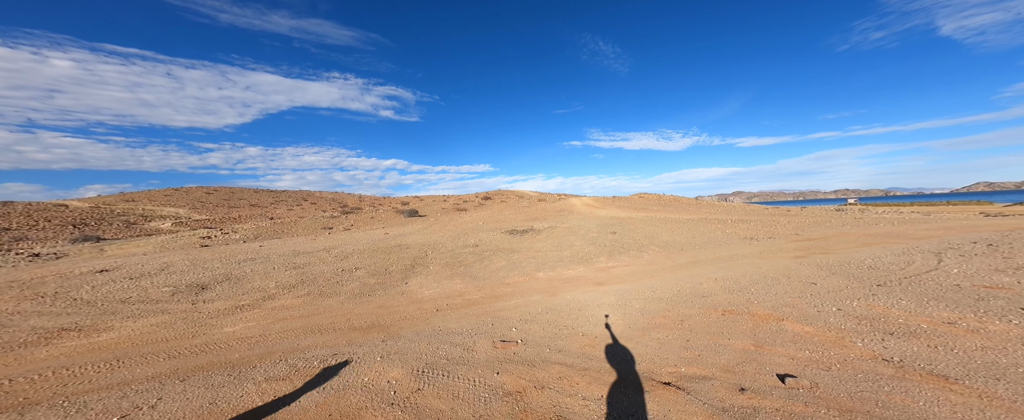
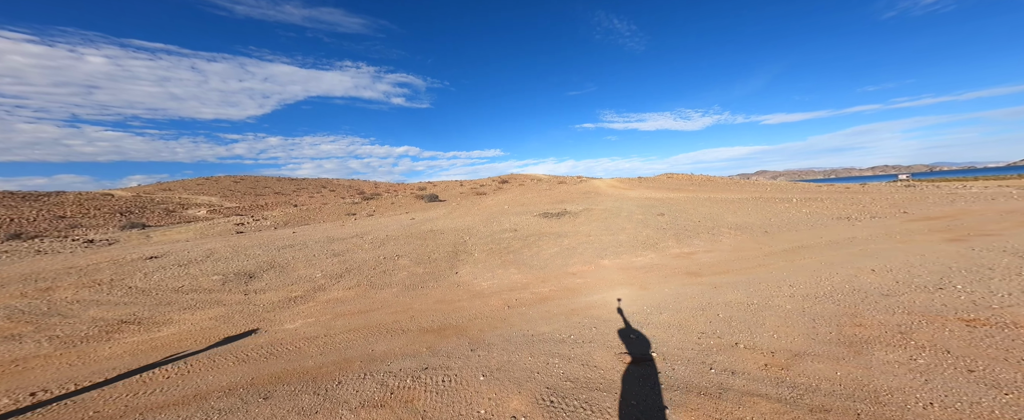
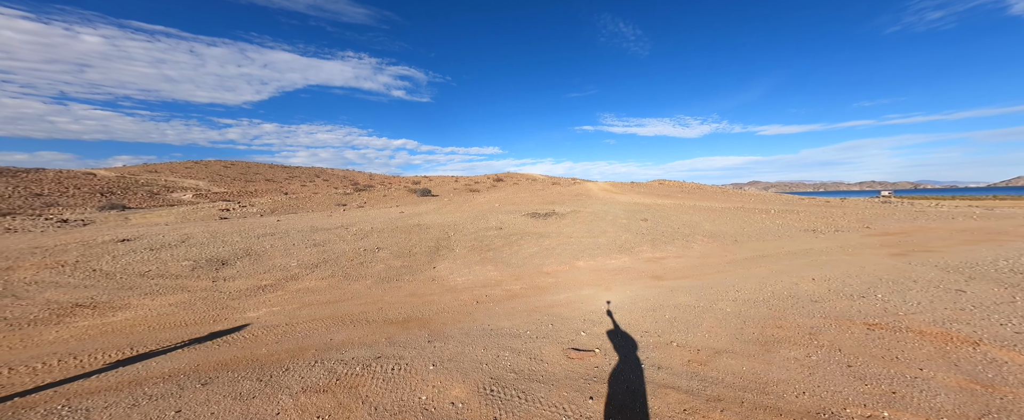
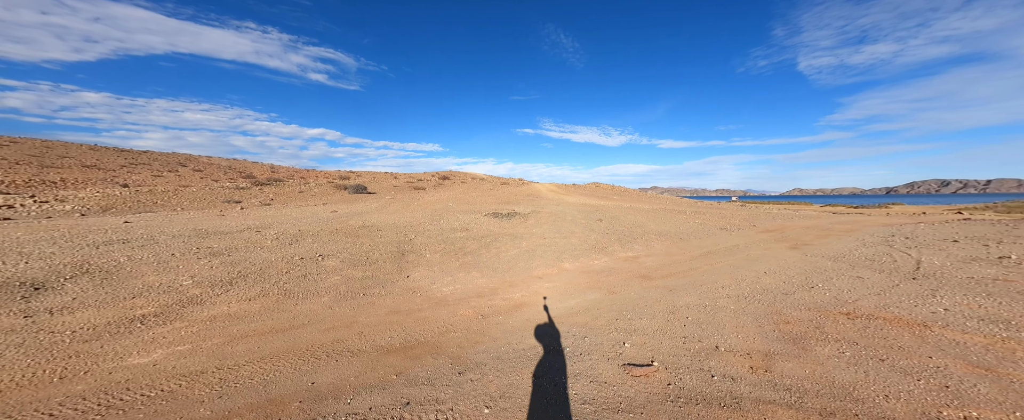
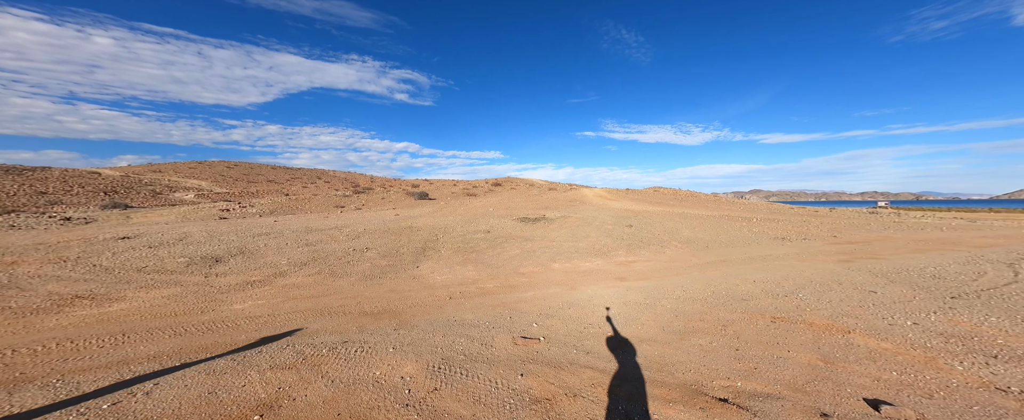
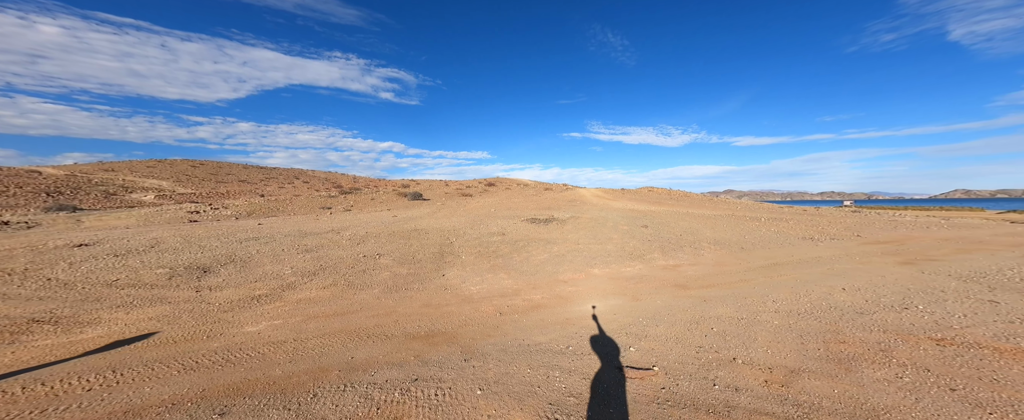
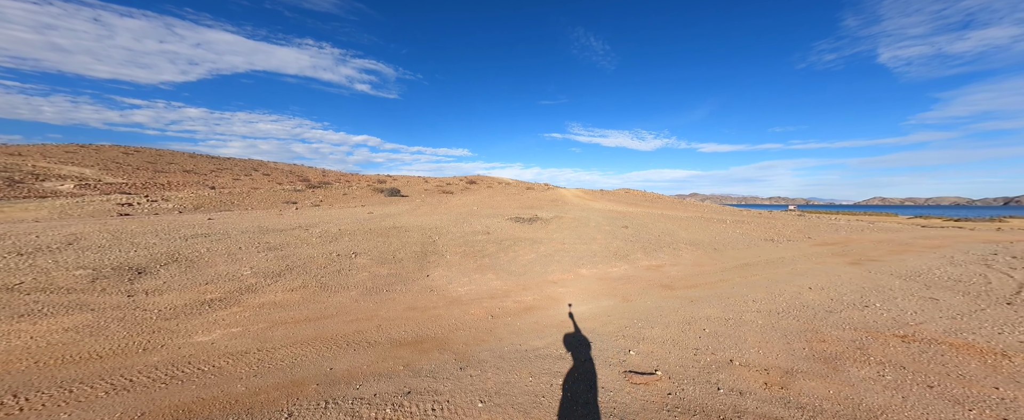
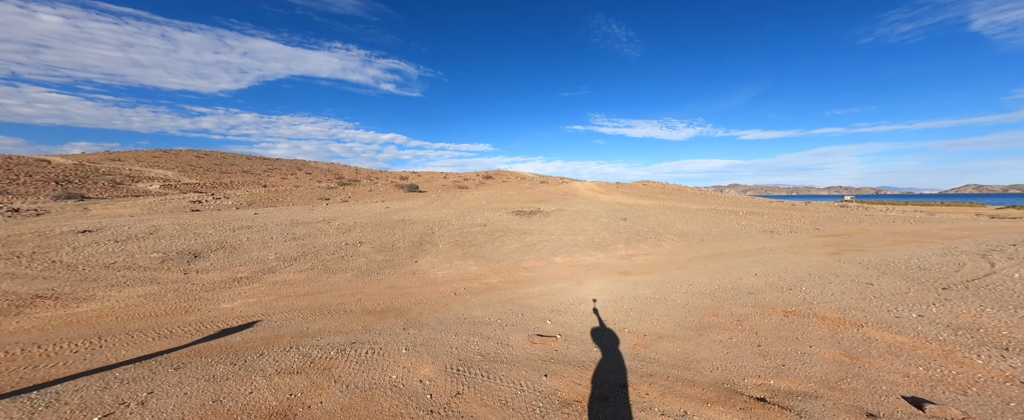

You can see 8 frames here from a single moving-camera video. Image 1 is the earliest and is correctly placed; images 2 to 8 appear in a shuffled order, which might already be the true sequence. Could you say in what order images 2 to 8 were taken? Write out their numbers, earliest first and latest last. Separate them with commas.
5, 8, 3, 2, 6, 7, 4
